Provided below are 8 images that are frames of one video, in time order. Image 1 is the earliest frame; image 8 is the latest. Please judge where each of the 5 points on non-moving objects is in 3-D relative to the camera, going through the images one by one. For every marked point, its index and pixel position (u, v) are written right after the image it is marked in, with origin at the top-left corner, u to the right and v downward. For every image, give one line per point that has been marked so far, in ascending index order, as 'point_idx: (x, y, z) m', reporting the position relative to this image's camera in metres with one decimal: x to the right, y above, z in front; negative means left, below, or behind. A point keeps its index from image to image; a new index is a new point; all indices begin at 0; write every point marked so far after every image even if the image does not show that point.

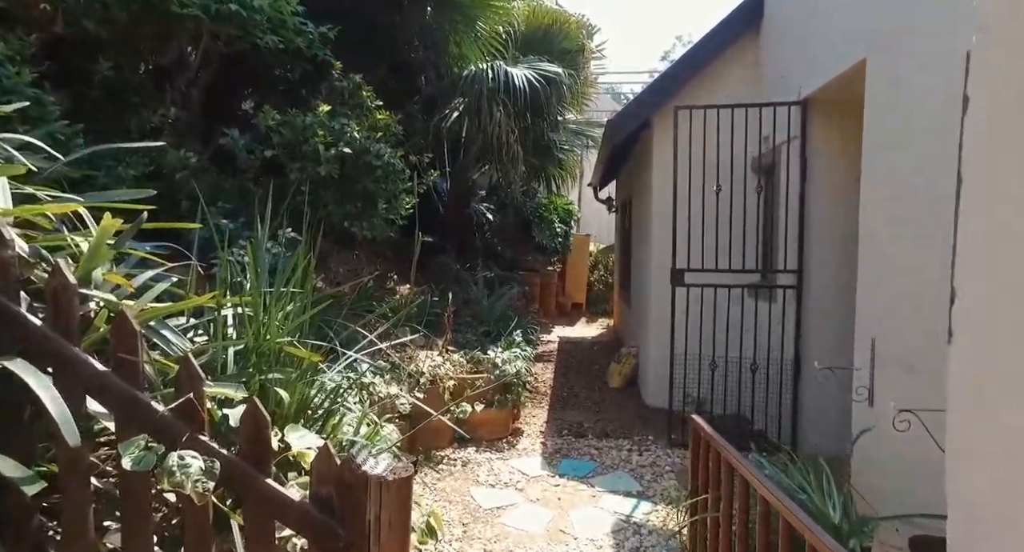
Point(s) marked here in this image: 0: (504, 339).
0: (-0.1, -0.5, +5.3) m
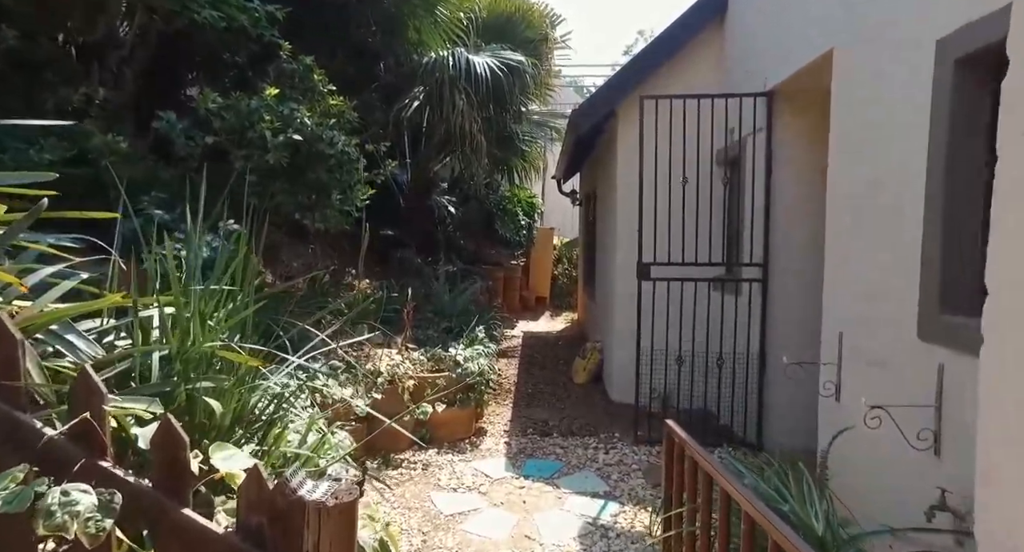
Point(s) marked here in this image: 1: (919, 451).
0: (-0.4, -0.5, +5.1) m
1: (+1.6, -0.7, +2.6) m
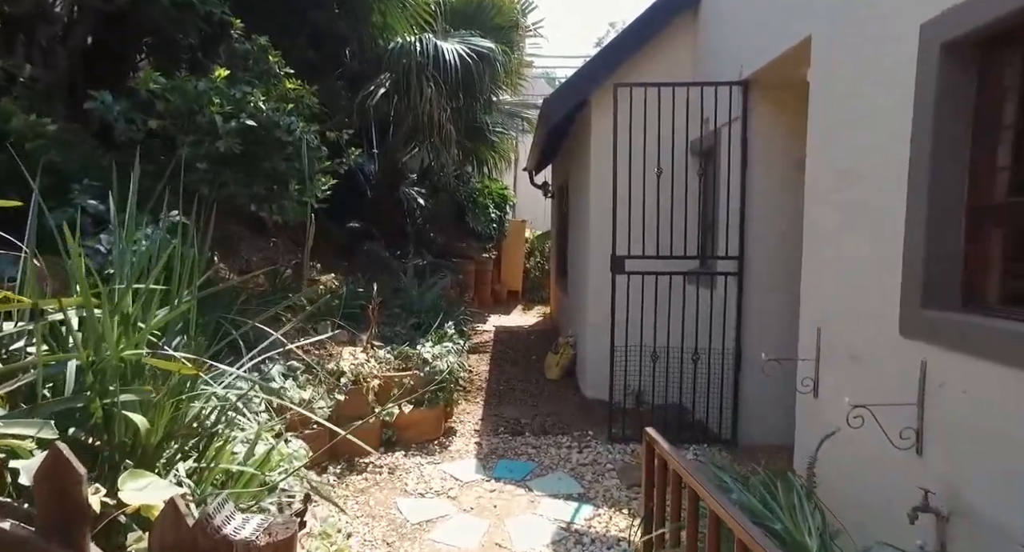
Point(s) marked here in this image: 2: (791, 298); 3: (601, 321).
0: (-0.6, -0.4, +4.9) m
1: (+1.5, -0.7, +2.5) m
2: (+1.9, -0.2, +4.3) m
3: (+0.7, -0.4, +5.4) m
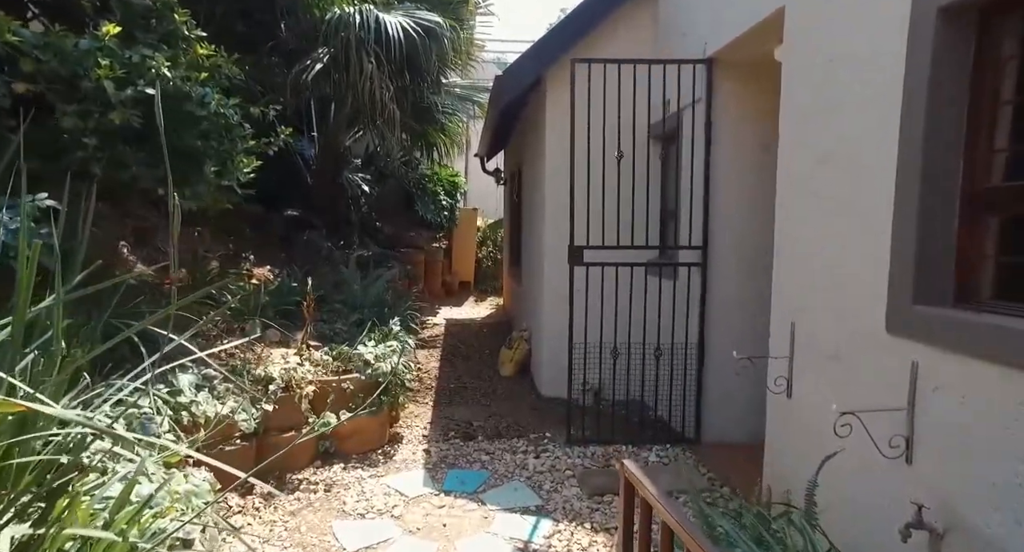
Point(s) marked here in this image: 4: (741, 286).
0: (-0.9, -0.4, +4.5) m
1: (+1.3, -0.6, +2.3) m
2: (+1.5, -0.1, +4.1) m
3: (+0.3, -0.3, +5.1) m
4: (+1.5, -0.1, +4.1) m
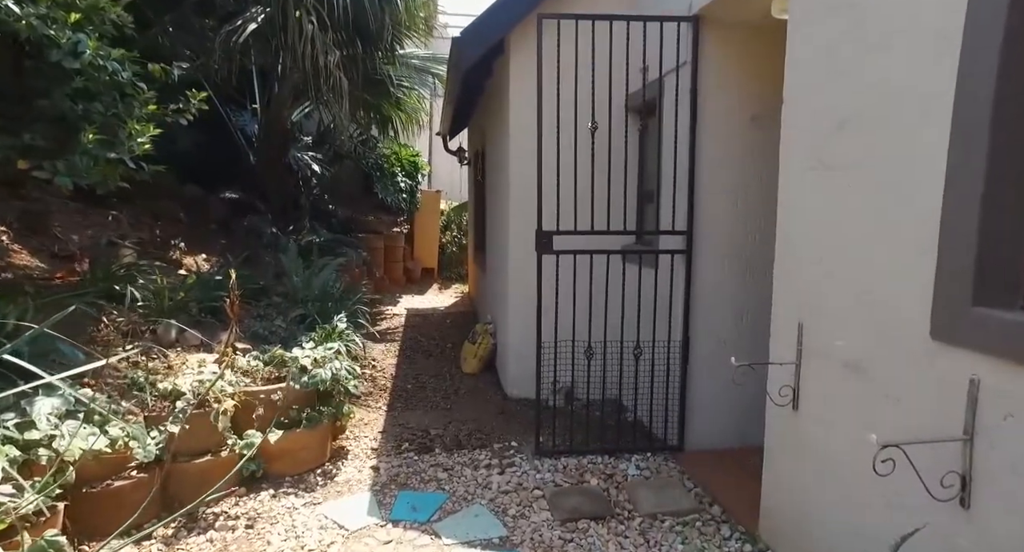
0: (-1.2, -0.3, +4.0) m
1: (+1.2, -0.6, +1.9) m
2: (+1.3, 0.0, +3.7) m
3: (+0.1, -0.2, +4.6) m
4: (+1.2, 0.0, +3.7) m
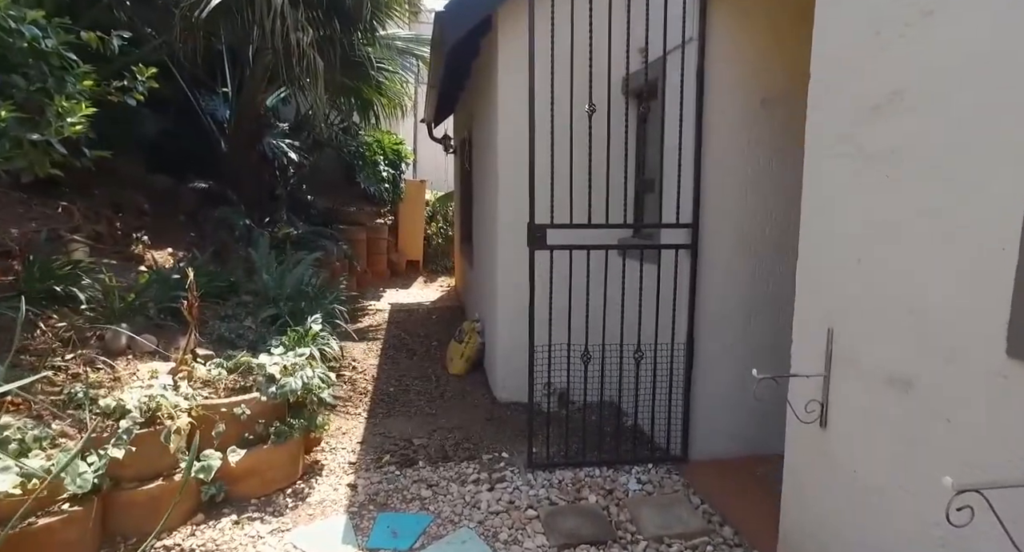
0: (-1.2, -0.3, +3.7) m
1: (+1.2, -0.6, +1.6) m
2: (+1.3, 0.0, +3.4) m
3: (0.0, -0.2, +4.3) m
4: (+1.2, 0.0, +3.4) m
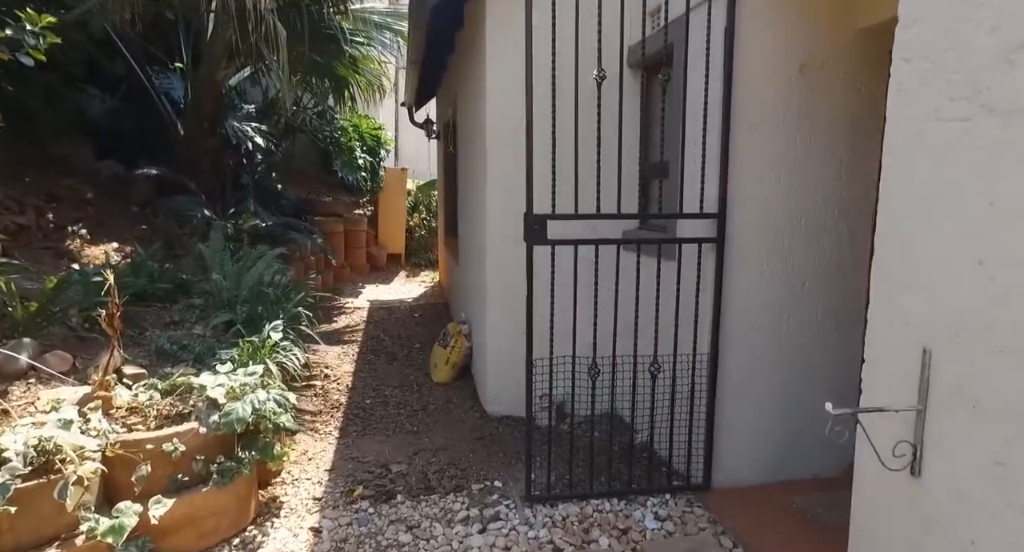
0: (-1.2, -0.3, +3.1) m
1: (+1.2, -0.7, +1.1) m
2: (+1.2, 0.0, +2.9) m
3: (0.0, -0.2, +3.7) m
4: (+1.2, 0.0, +2.9) m
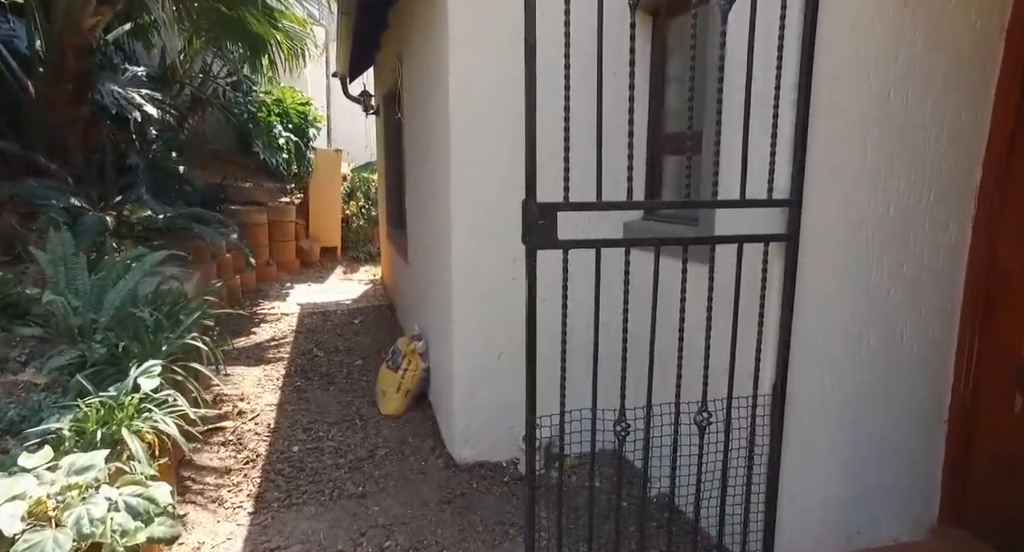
0: (-1.3, -0.4, +2.1) m
1: (+1.3, -0.7, +0.3) m
2: (+1.2, 0.0, +2.1) m
3: (-0.1, -0.2, +2.8) m
4: (+1.1, 0.0, +2.1) m
